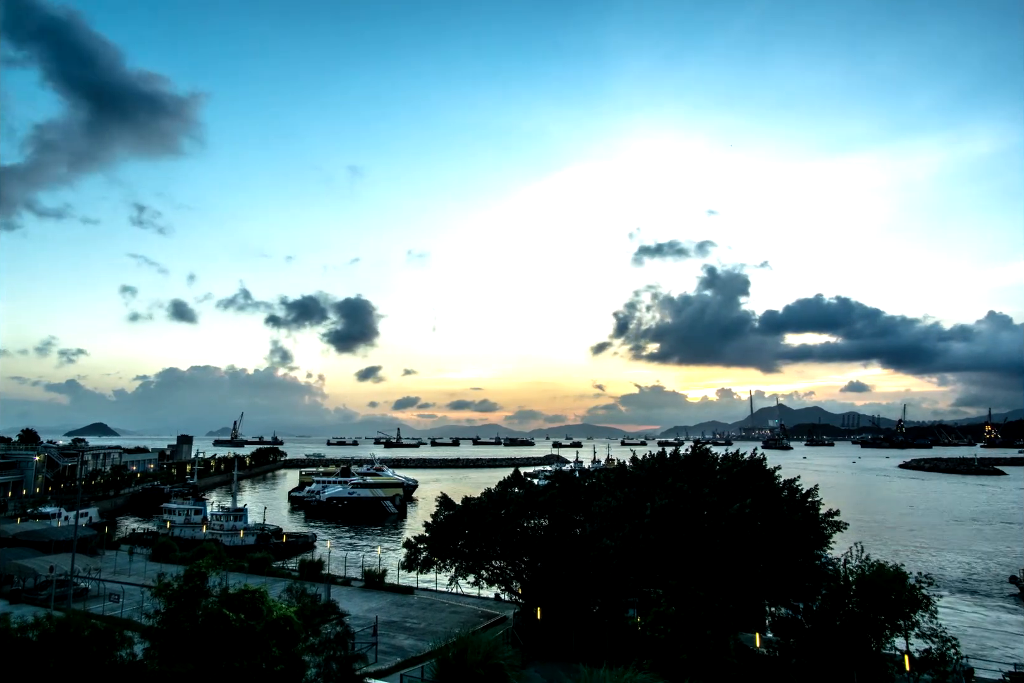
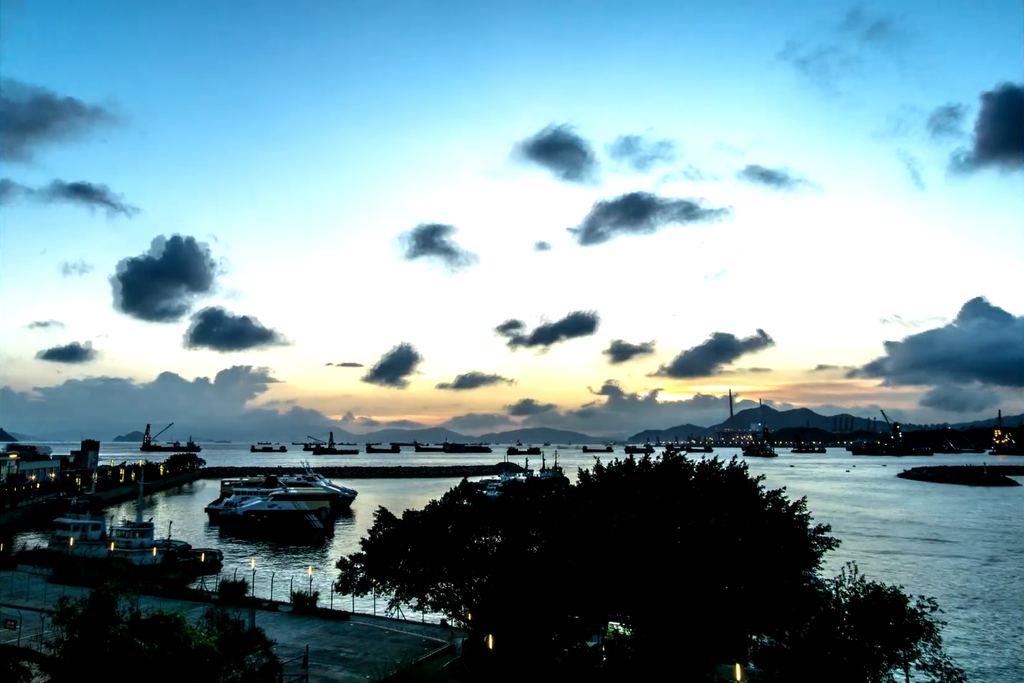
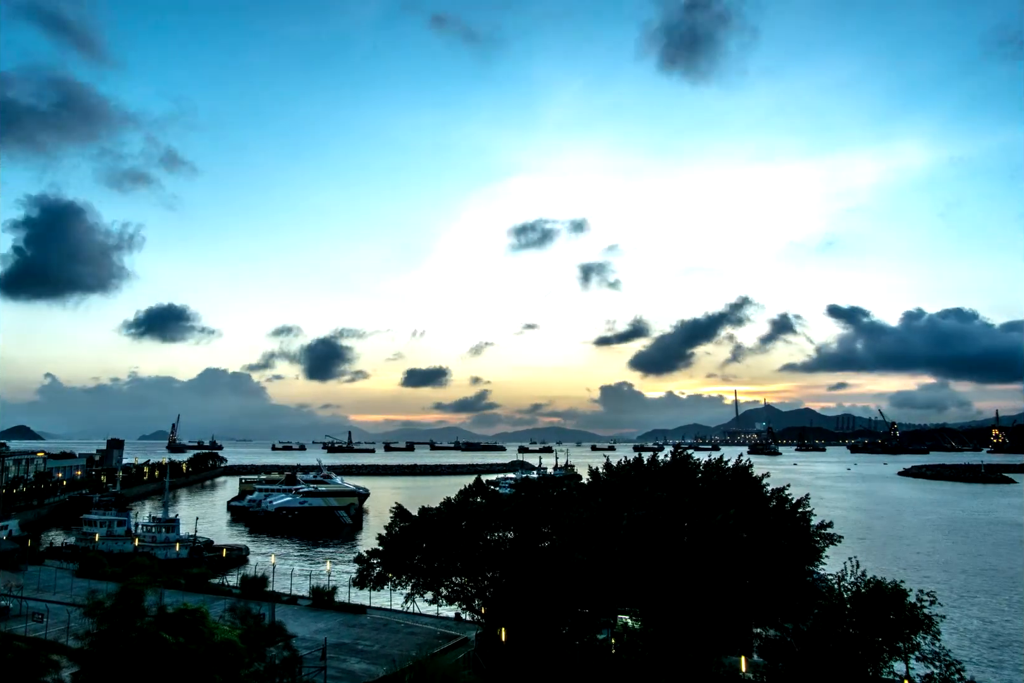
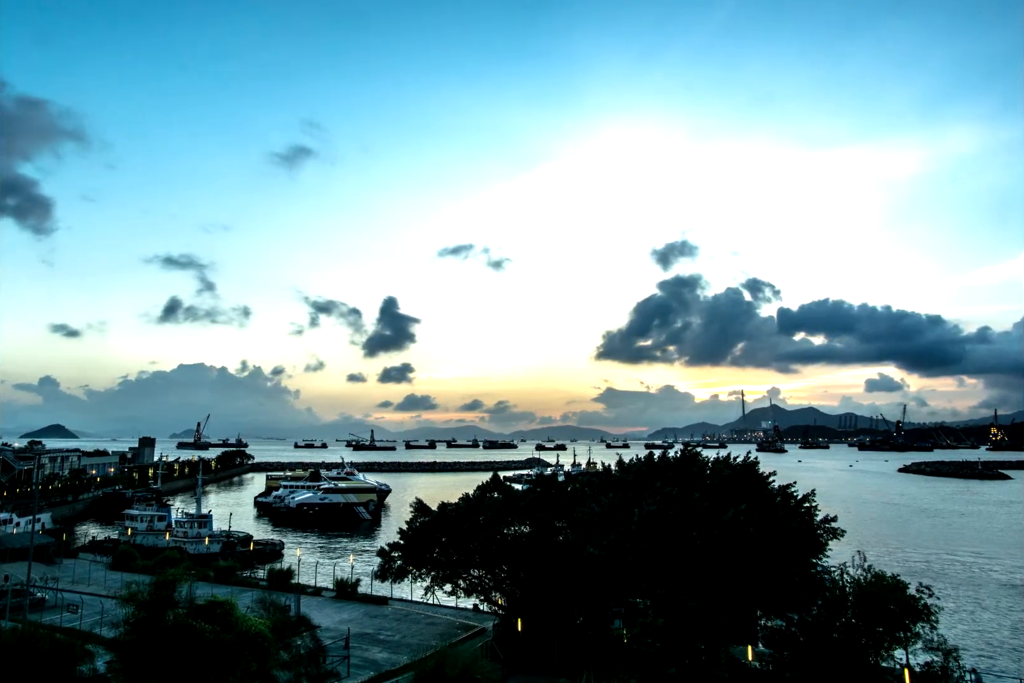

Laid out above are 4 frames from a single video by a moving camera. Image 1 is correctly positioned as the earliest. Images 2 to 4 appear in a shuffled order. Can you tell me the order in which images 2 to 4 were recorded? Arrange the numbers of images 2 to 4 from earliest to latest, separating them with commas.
4, 3, 2
